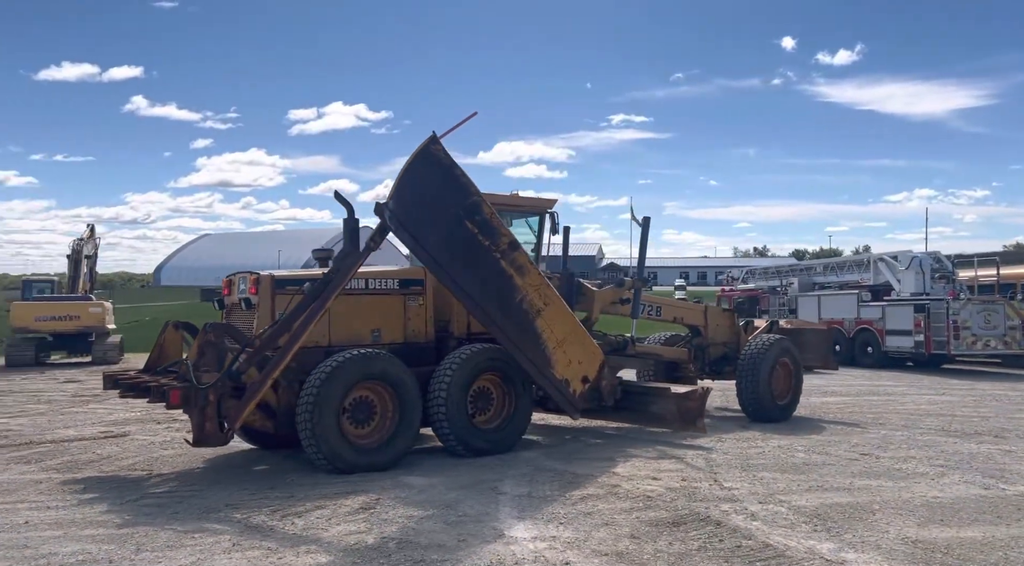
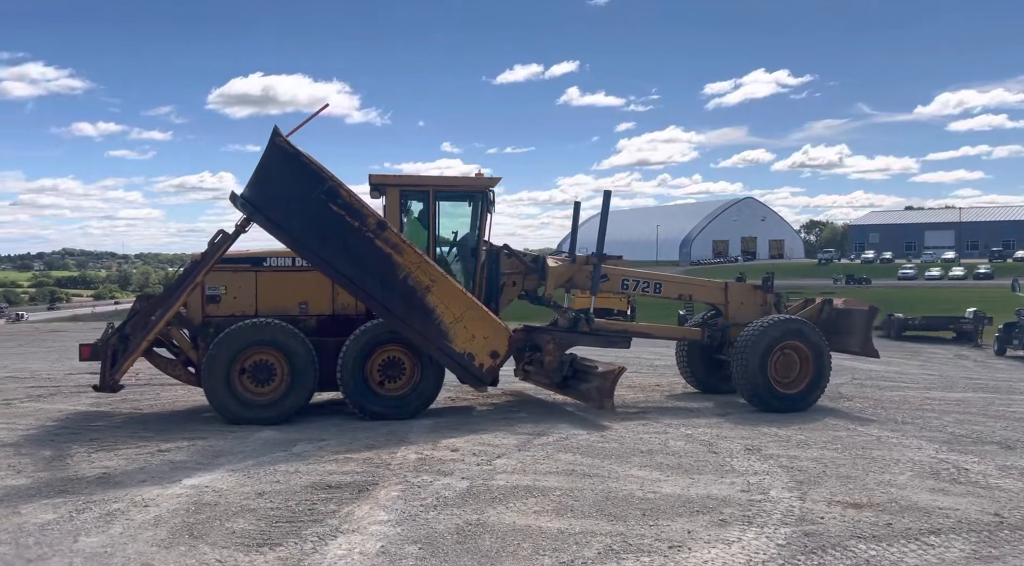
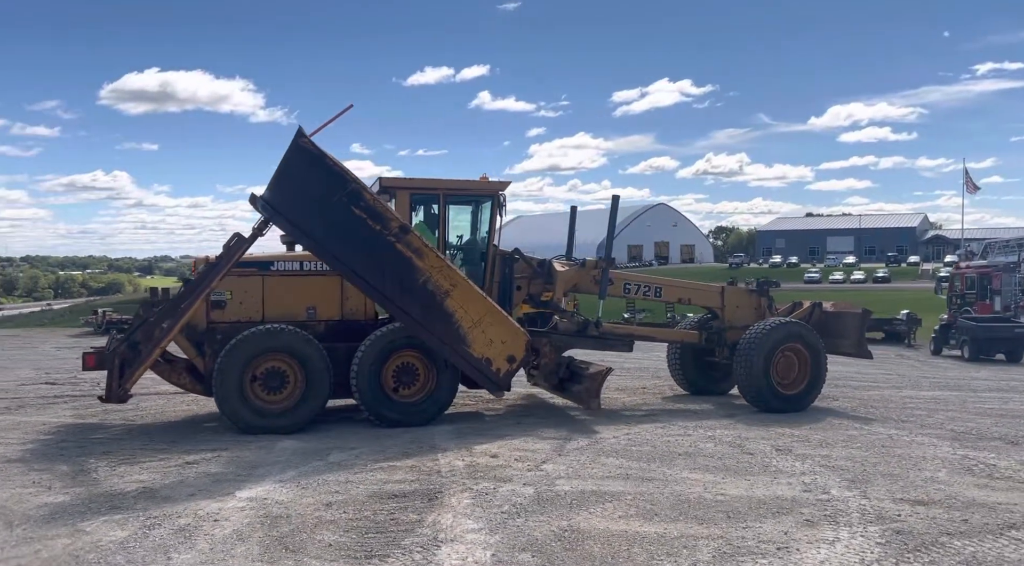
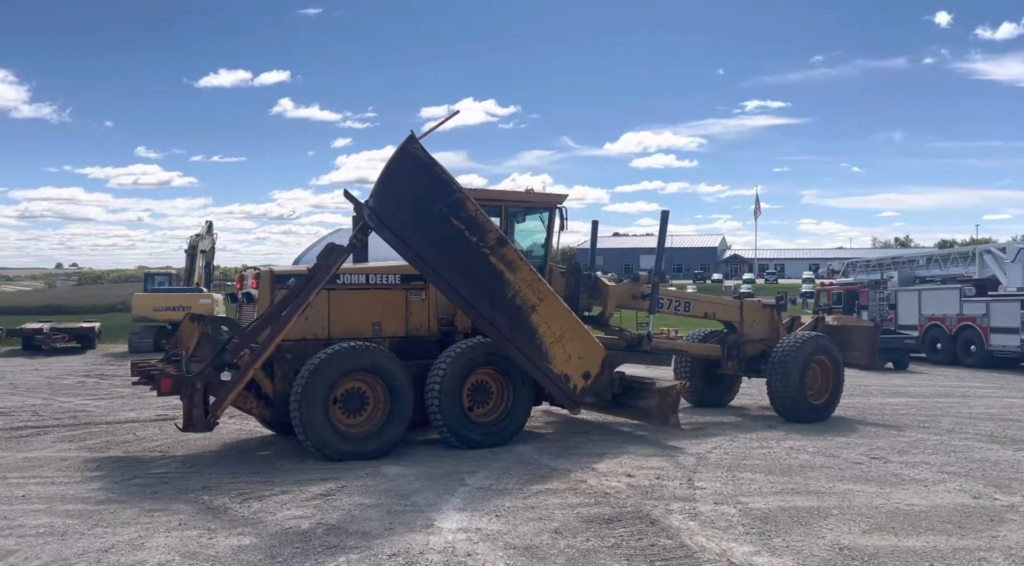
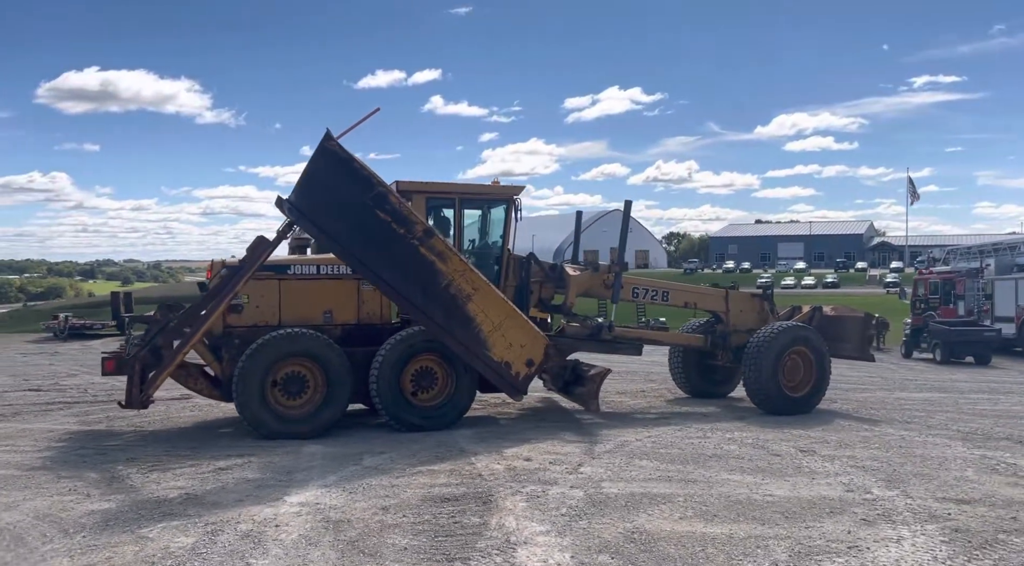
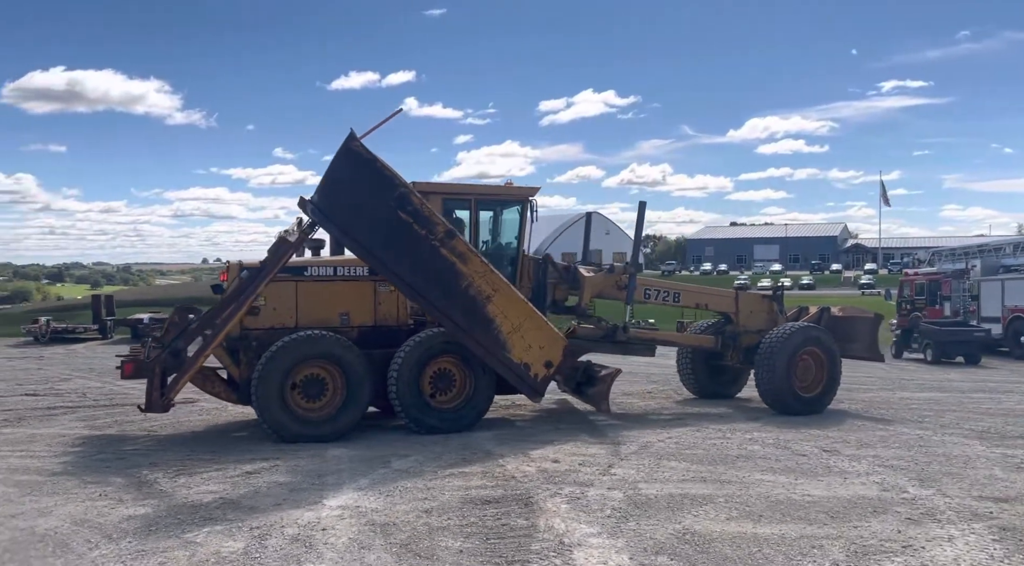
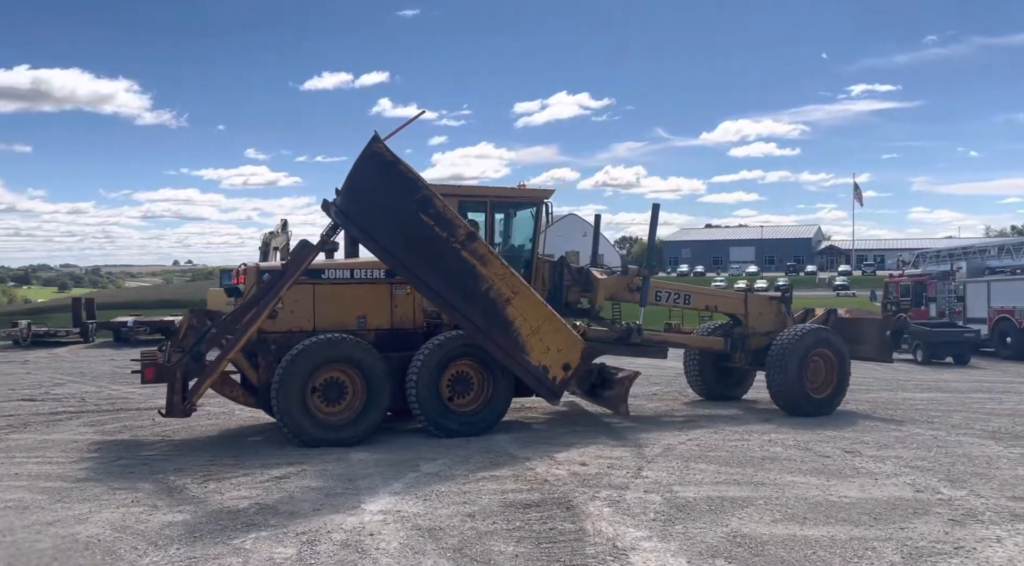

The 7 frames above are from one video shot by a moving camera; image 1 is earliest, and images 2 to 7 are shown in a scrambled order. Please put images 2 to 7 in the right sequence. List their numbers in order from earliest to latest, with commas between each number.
4, 7, 6, 5, 3, 2
